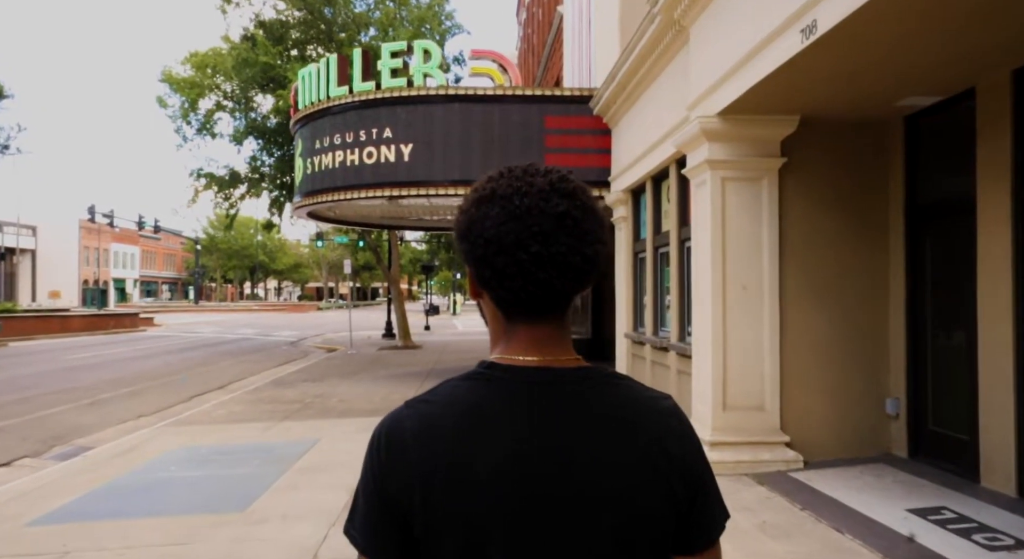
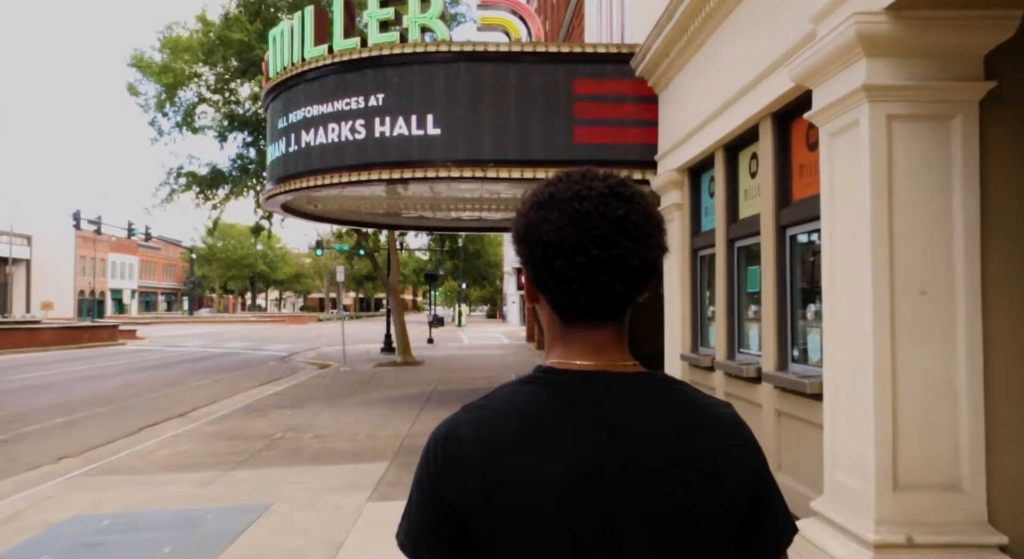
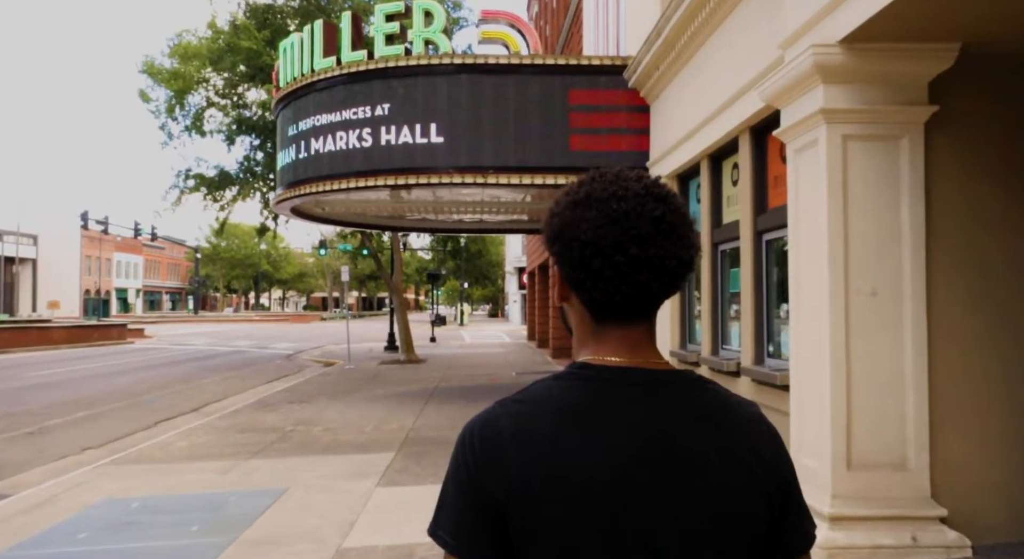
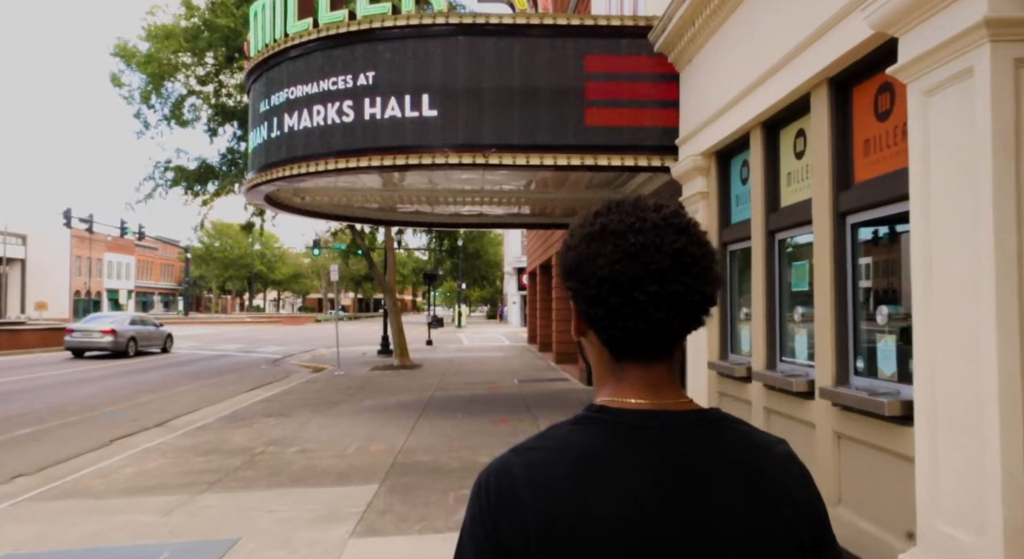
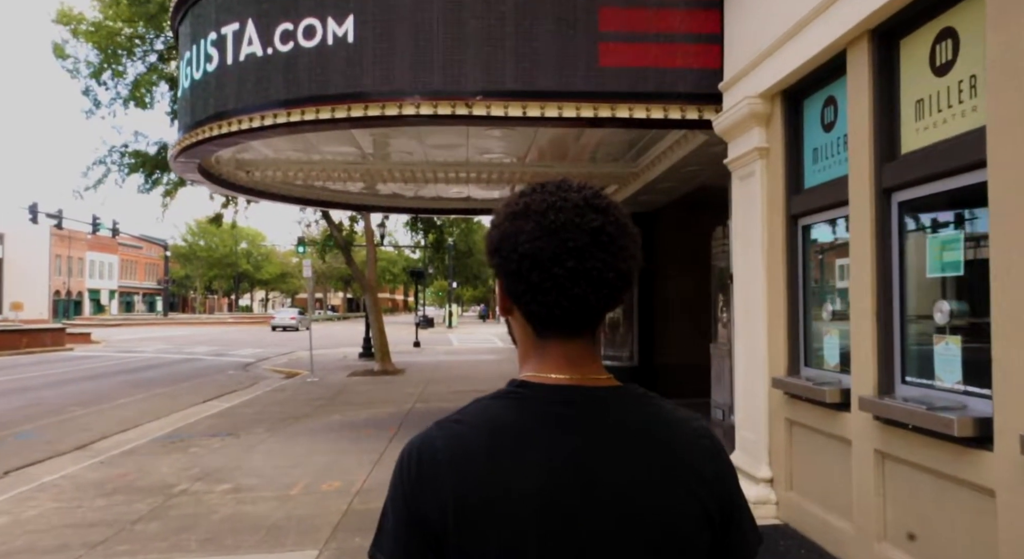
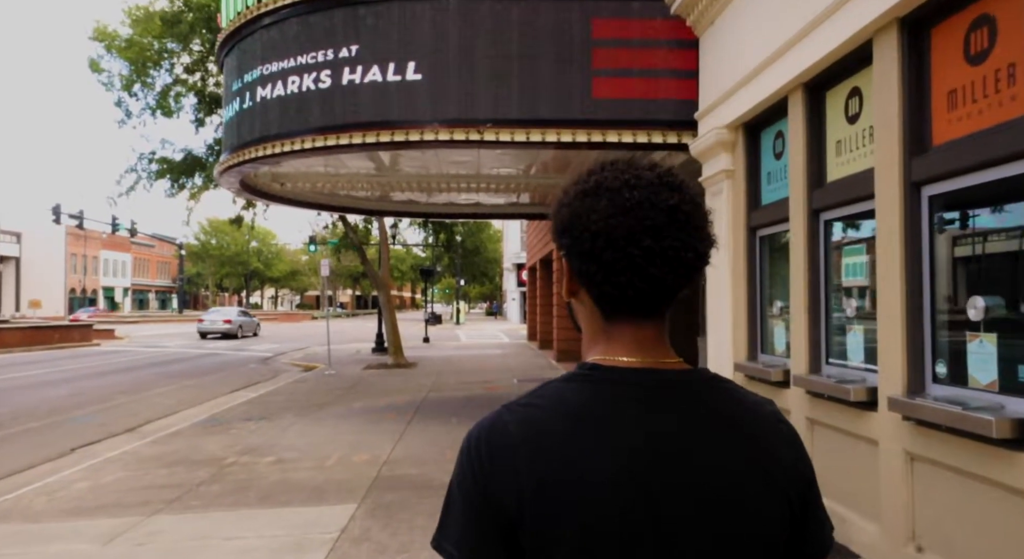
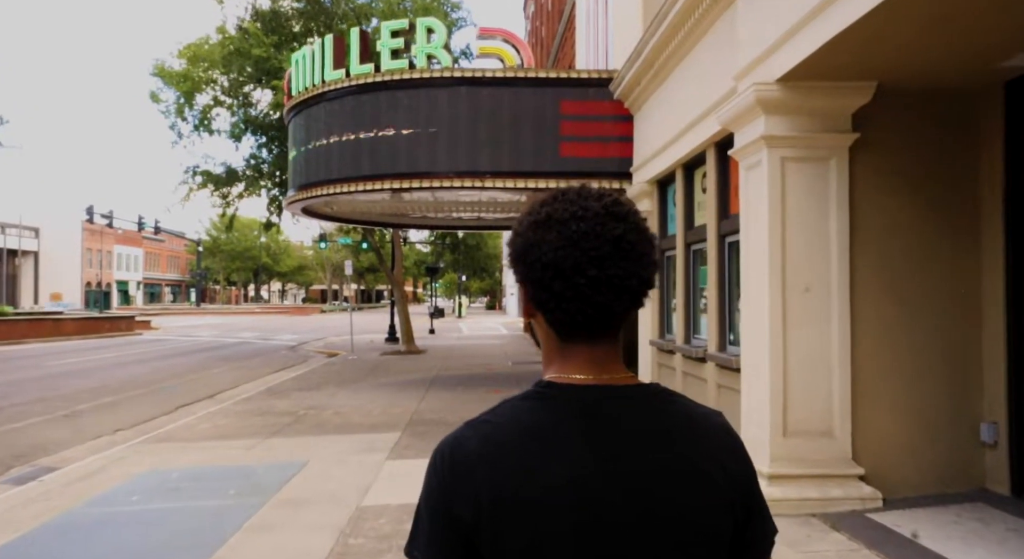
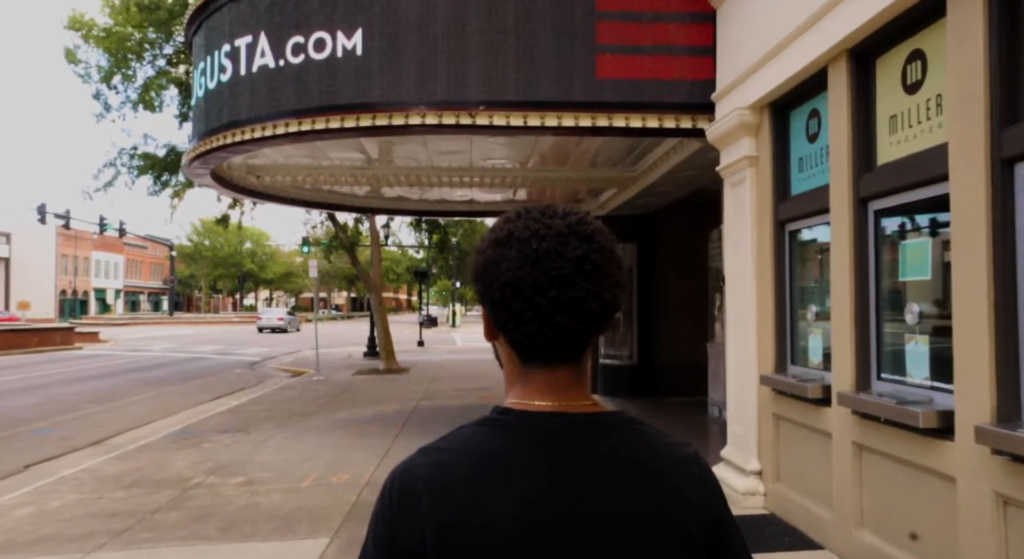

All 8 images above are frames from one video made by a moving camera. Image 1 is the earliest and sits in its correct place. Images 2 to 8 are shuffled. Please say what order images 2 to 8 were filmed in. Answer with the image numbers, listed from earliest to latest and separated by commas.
7, 3, 2, 4, 6, 8, 5
